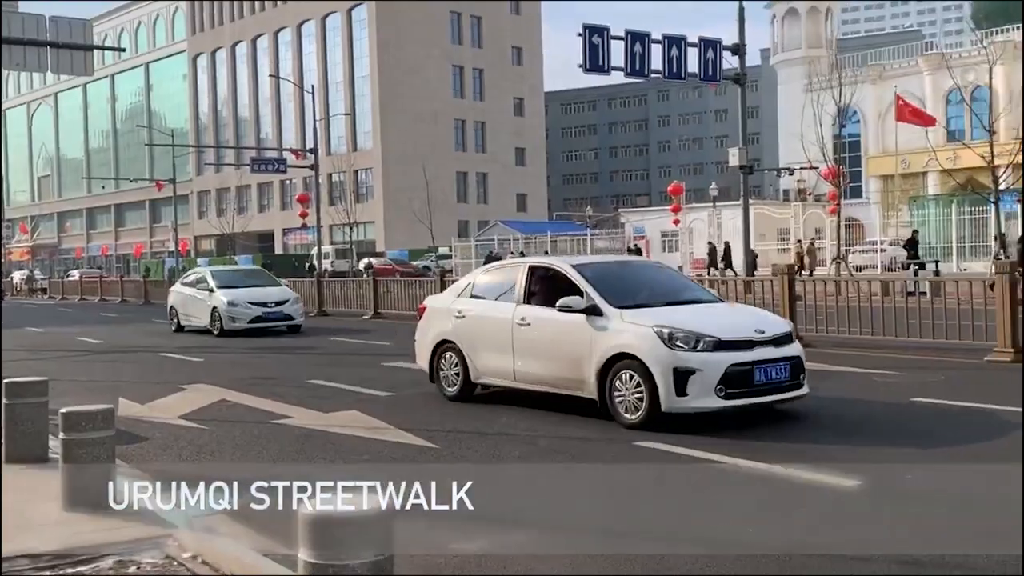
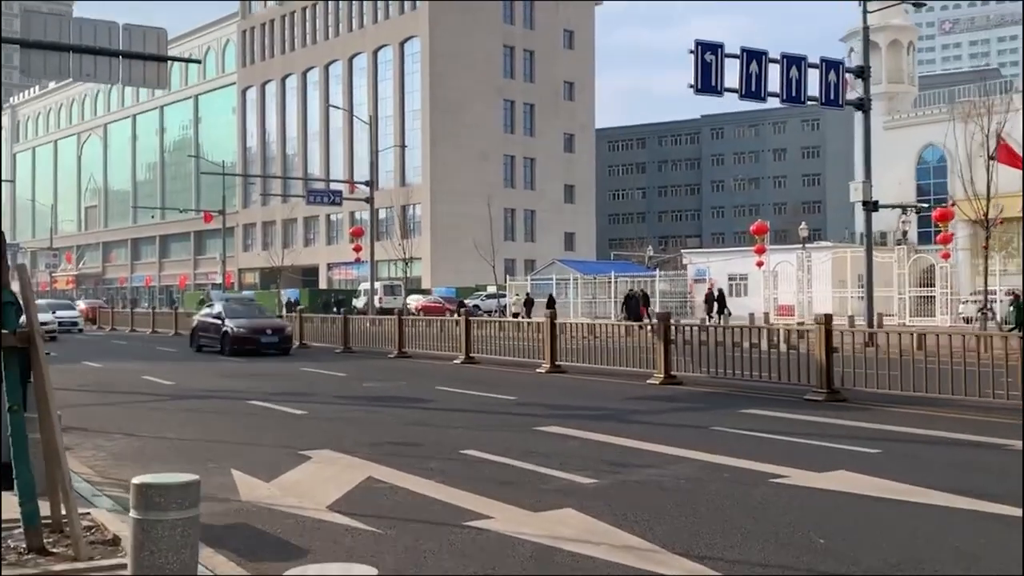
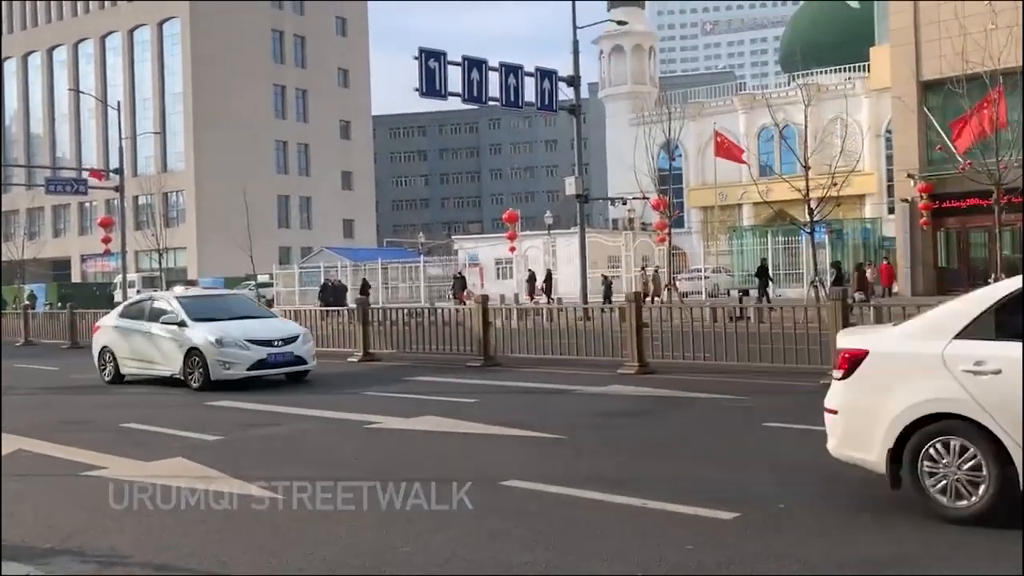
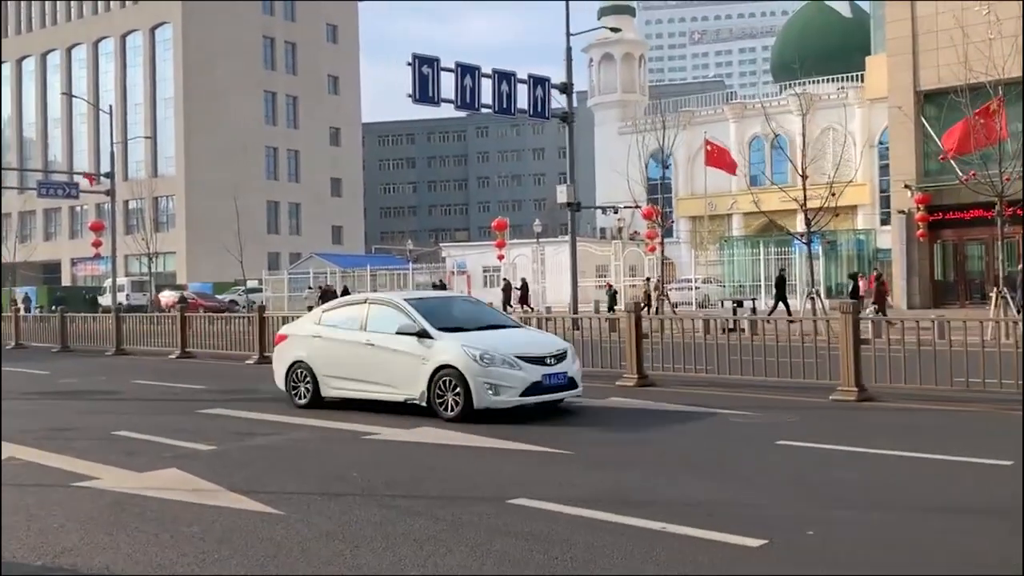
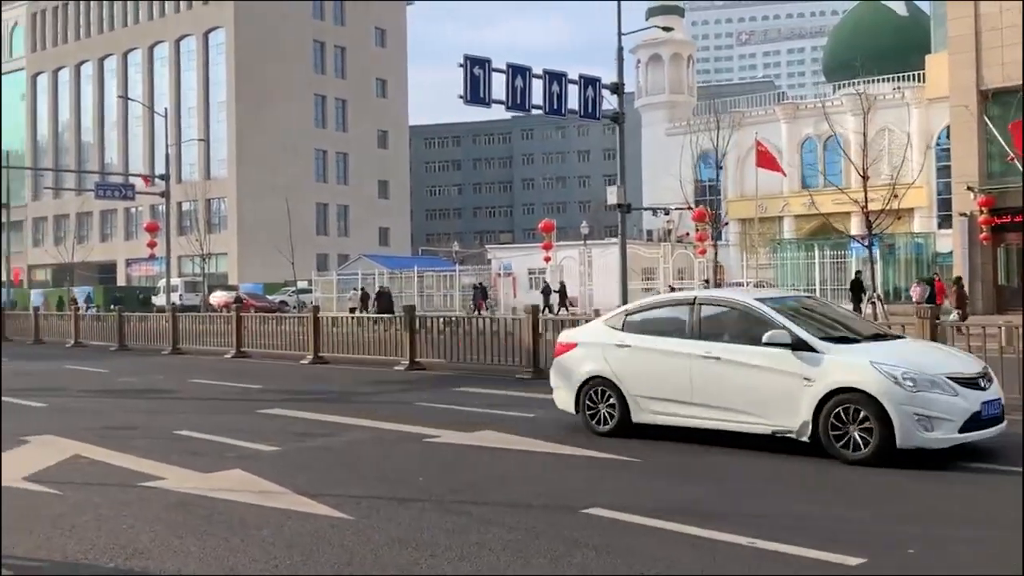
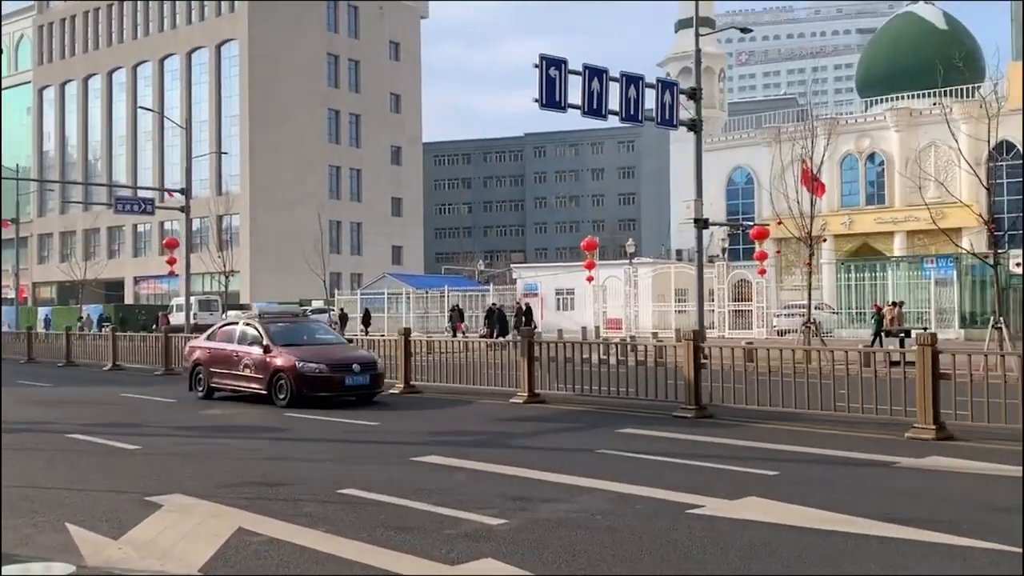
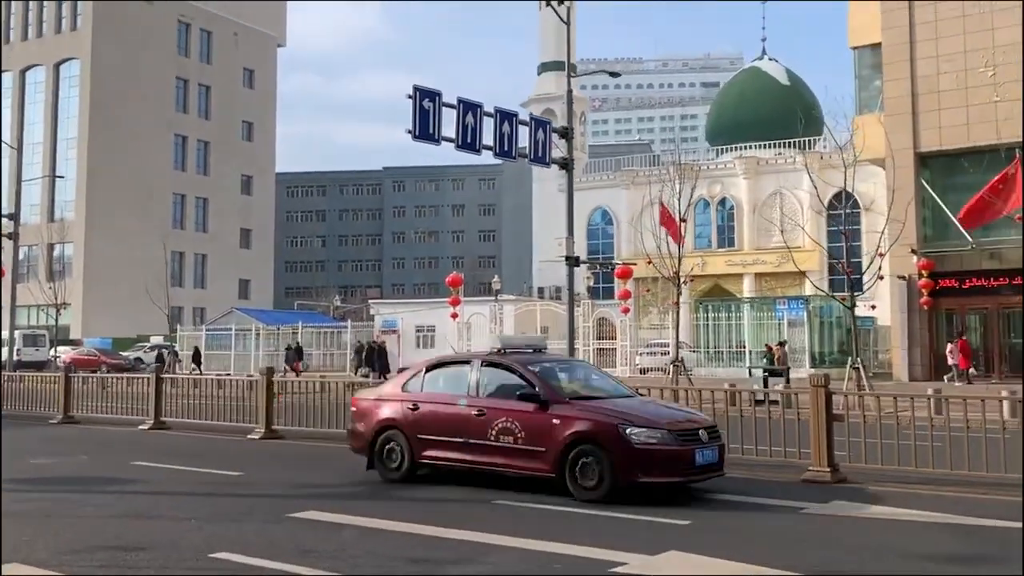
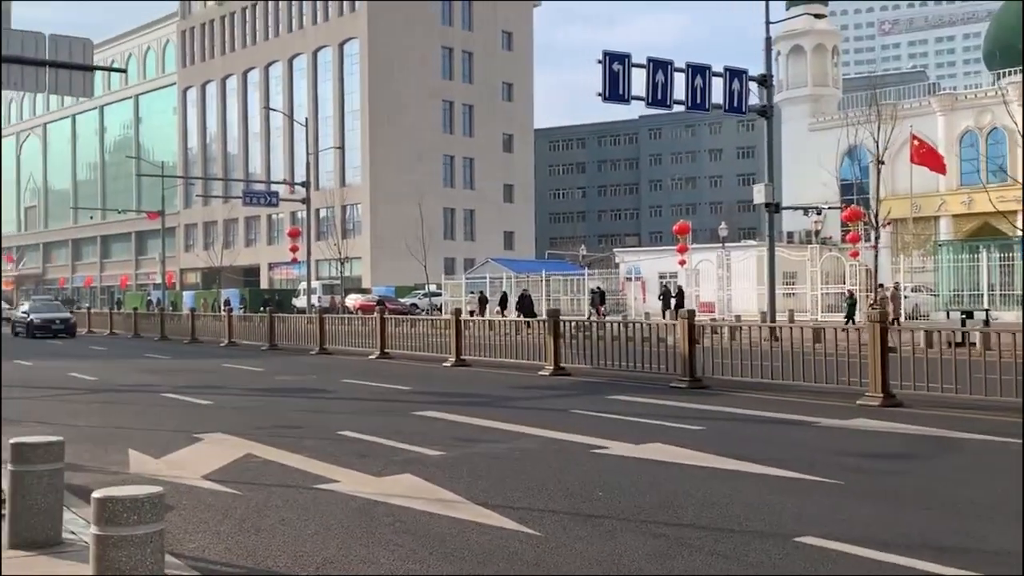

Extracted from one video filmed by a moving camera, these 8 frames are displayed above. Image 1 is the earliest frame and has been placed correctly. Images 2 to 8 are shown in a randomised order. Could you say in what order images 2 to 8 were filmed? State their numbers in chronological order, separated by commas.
3, 4, 5, 8, 2, 6, 7
